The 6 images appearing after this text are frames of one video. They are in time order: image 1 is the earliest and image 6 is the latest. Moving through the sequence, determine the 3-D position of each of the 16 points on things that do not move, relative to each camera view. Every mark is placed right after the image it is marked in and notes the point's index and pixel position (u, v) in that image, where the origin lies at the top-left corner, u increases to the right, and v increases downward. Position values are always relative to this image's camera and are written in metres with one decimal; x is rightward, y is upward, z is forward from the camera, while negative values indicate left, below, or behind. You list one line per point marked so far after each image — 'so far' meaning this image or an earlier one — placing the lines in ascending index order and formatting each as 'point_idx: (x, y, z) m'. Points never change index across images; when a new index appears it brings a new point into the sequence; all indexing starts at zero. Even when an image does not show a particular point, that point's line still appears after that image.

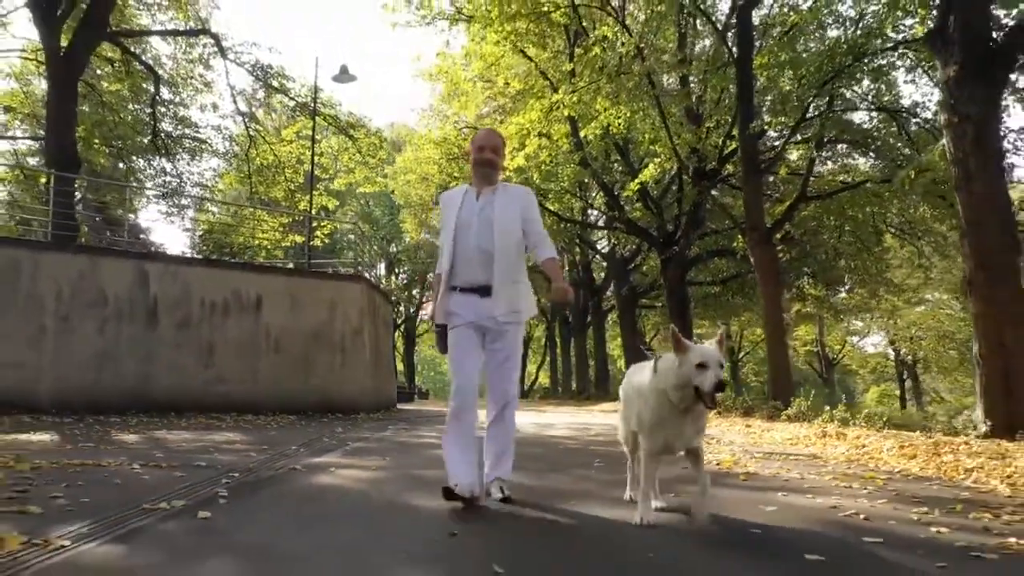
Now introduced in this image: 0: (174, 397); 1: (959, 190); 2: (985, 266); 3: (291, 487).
0: (-5.0, -1.7, +12.9) m
1: (+4.8, +1.0, +9.1) m
2: (+4.9, +0.2, +8.9) m
3: (-1.2, -1.1, +4.9) m
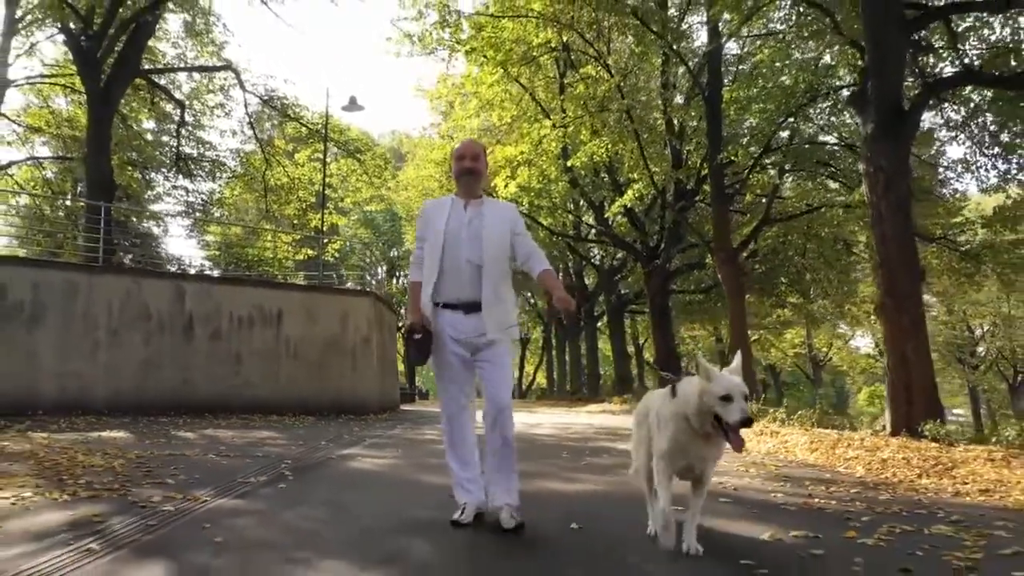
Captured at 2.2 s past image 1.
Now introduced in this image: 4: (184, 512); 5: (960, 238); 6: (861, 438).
0: (-5.2, -1.9, +14.7) m
1: (+4.6, +0.7, +10.9) m
2: (+4.7, -0.1, +10.7) m
3: (-1.4, -1.4, +6.7) m
4: (-1.7, -1.1, +4.4) m
5: (+9.1, +1.0, +17.4) m
6: (+3.6, -1.6, +8.9) m
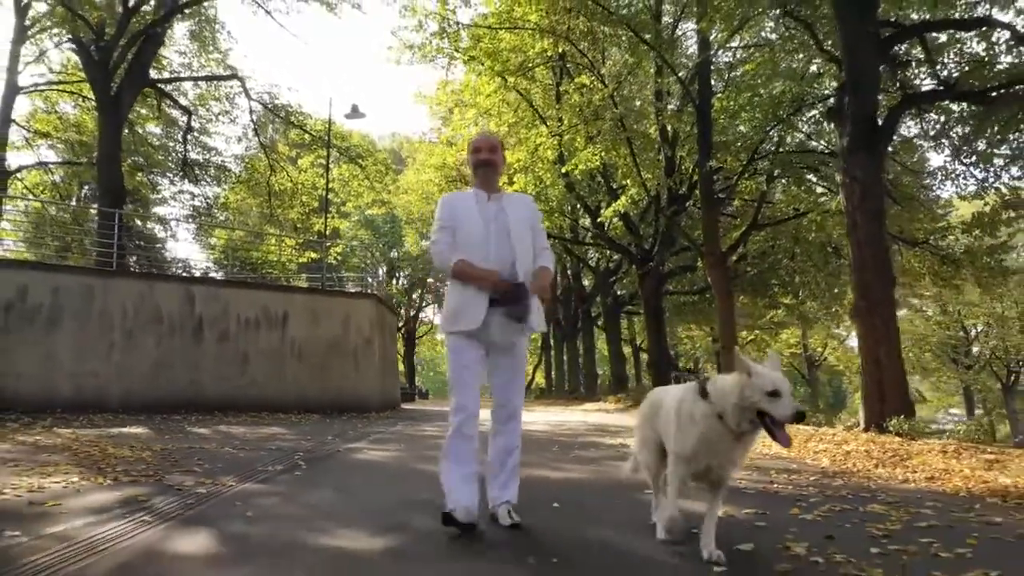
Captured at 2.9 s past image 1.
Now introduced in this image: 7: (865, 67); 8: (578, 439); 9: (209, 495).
0: (-5.2, -2.0, +15.3) m
1: (+4.6, +0.7, +11.5) m
2: (+4.7, -0.1, +11.3) m
3: (-1.4, -1.5, +7.3) m
4: (-1.7, -1.2, +5.0) m
5: (+9.0, +1.0, +18.0) m
6: (+3.6, -1.6, +9.5) m
7: (+4.8, +3.0, +11.6) m
8: (+0.8, -1.9, +10.6) m
9: (-1.7, -1.2, +4.9) m
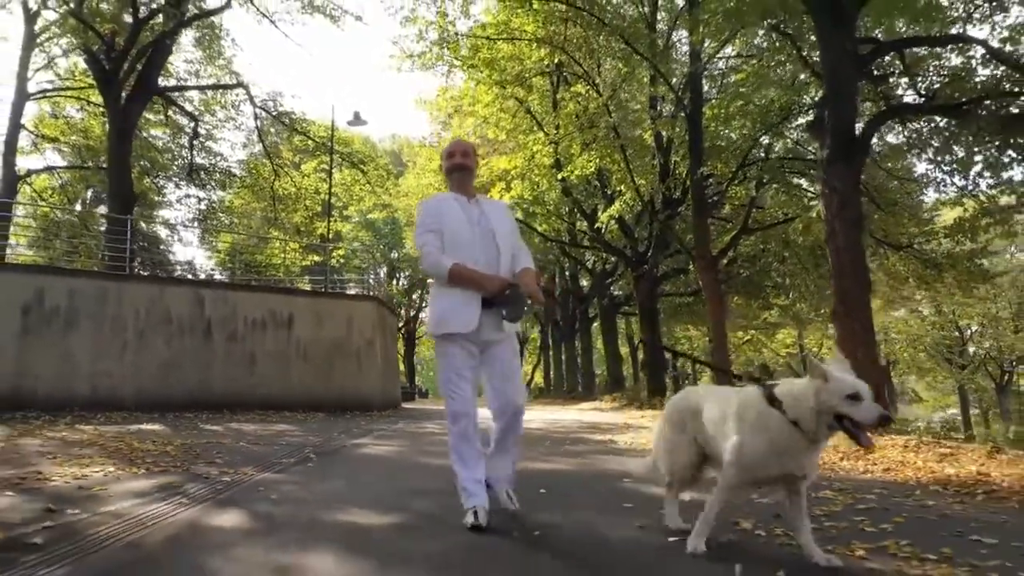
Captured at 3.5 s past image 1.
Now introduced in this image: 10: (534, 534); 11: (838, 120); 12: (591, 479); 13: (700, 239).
0: (-5.3, -2.0, +15.9) m
1: (+4.5, +0.6, +12.1) m
2: (+4.6, -0.2, +11.9) m
3: (-1.5, -1.5, +7.9) m
4: (-1.8, -1.3, +5.6) m
5: (+8.9, +0.9, +18.6) m
6: (+3.5, -1.7, +10.1) m
7: (+4.7, +2.9, +12.2) m
8: (+0.8, -1.9, +11.2) m
9: (-1.8, -1.2, +5.5) m
10: (+0.1, -1.2, +4.4) m
11: (+4.7, +2.4, +12.2) m
12: (+0.6, -1.5, +6.7) m
13: (+4.1, +1.1, +18.6) m
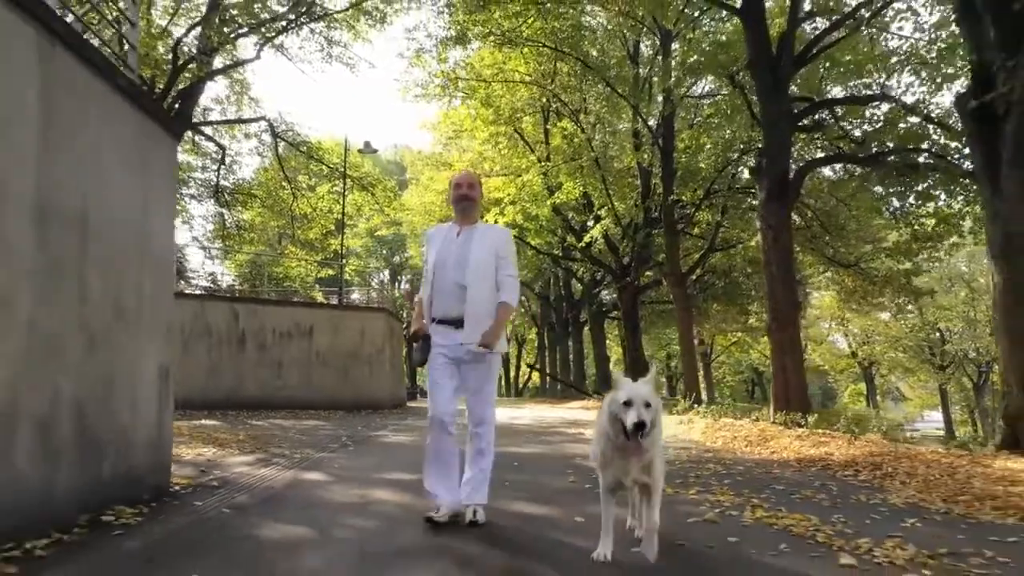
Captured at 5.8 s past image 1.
0: (-5.4, -2.4, +18.4) m
1: (+4.4, +0.3, +14.7) m
2: (+4.5, -0.5, +14.4) m
3: (-1.6, -1.9, +10.4) m
4: (-2.0, -1.6, +8.2) m
5: (+8.8, +0.6, +21.1) m
6: (+3.4, -2.0, +12.7) m
7: (+4.6, +2.6, +14.7) m
8: (+0.6, -2.3, +13.7) m
9: (-1.9, -1.6, +8.0) m
10: (0.0, -1.6, +7.0) m
11: (+4.5, +2.1, +14.7) m
12: (+0.5, -1.8, +9.2) m
13: (+3.9, +0.7, +21.1) m
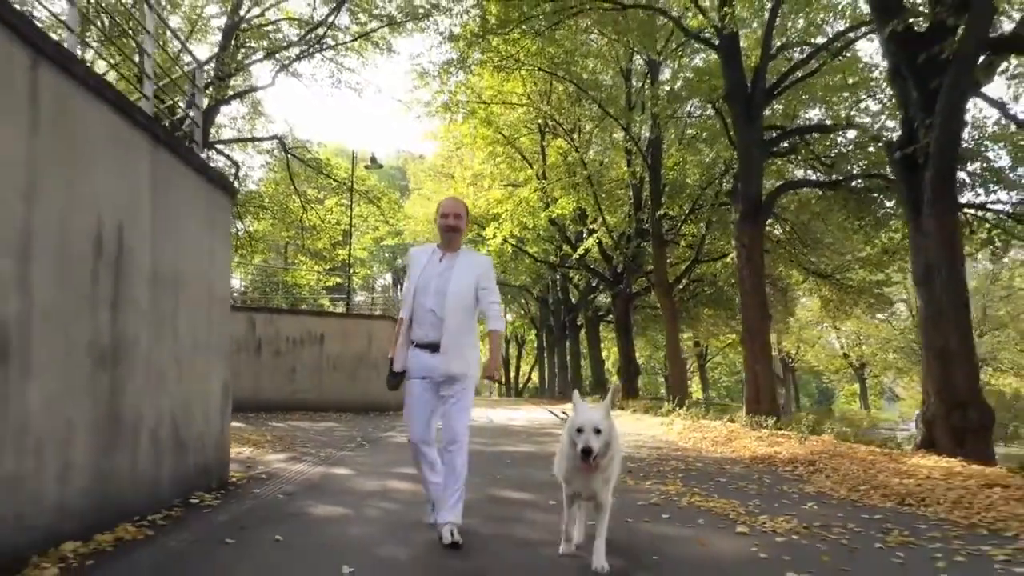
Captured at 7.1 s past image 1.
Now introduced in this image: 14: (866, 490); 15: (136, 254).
0: (-5.5, -2.6, +19.9) m
1: (+4.3, 0.0, +16.1) m
2: (+4.4, -0.8, +15.8) m
3: (-1.7, -2.1, +11.9) m
4: (-2.0, -1.9, +9.6) m
5: (+8.7, +0.3, +22.5) m
6: (+3.3, -2.3, +14.1) m
7: (+4.5, +2.4, +16.1) m
8: (+0.5, -2.5, +15.1) m
9: (-2.0, -1.9, +9.4) m
10: (-0.1, -1.9, +8.4) m
11: (+4.4, +1.8, +16.1) m
12: (+0.4, -2.1, +10.7) m
13: (+3.9, +0.5, +22.5) m
14: (+2.9, -1.6, +6.9) m
15: (-2.3, +0.2, +5.2) m
